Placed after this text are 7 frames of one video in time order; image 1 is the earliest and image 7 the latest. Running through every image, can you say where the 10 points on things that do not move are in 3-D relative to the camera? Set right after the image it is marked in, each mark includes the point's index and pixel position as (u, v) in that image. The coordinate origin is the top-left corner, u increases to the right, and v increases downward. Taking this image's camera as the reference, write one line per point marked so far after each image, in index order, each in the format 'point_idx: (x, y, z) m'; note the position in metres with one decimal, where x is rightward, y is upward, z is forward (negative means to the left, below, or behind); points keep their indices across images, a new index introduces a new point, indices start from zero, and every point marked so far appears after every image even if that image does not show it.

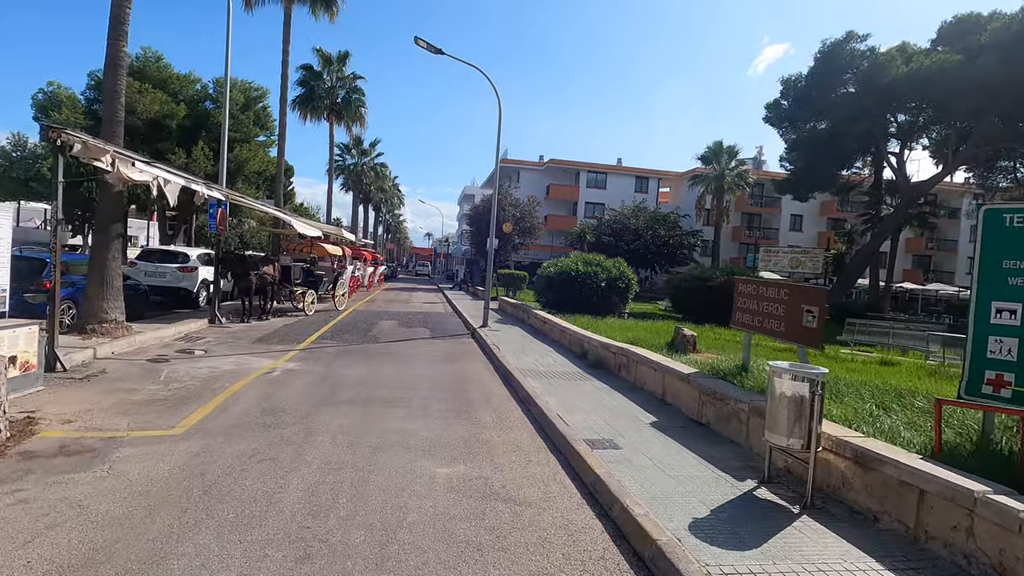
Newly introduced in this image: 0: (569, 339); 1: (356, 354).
0: (+1.3, -1.2, +12.7) m
1: (-3.4, -1.4, +11.7) m
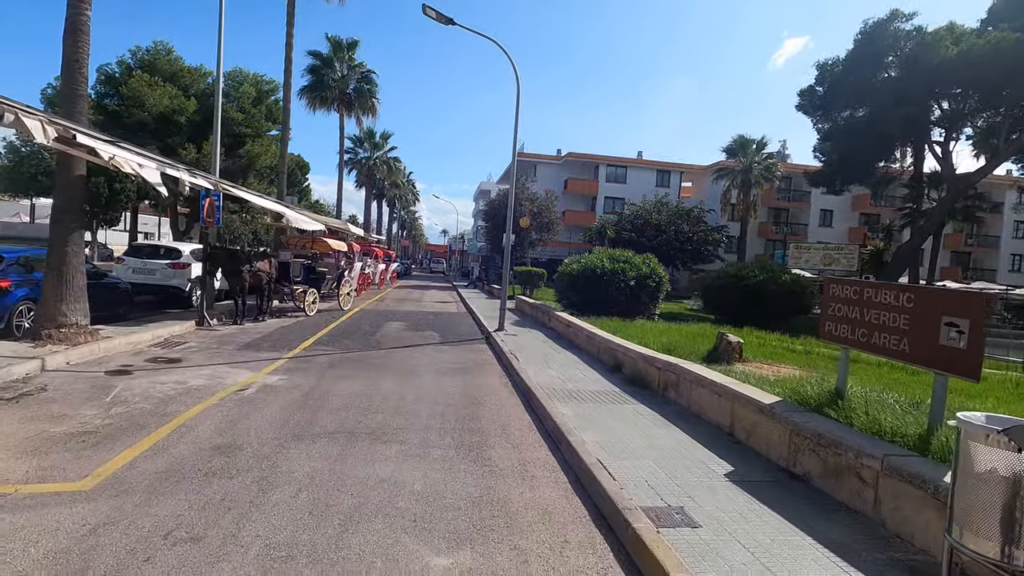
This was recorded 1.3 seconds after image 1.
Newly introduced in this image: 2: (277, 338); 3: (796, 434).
0: (+1.7, -1.2, +11.0) m
1: (-3.0, -1.4, +10.1) m
2: (-5.6, -1.2, +12.7) m
3: (+2.6, -1.3, +4.8) m
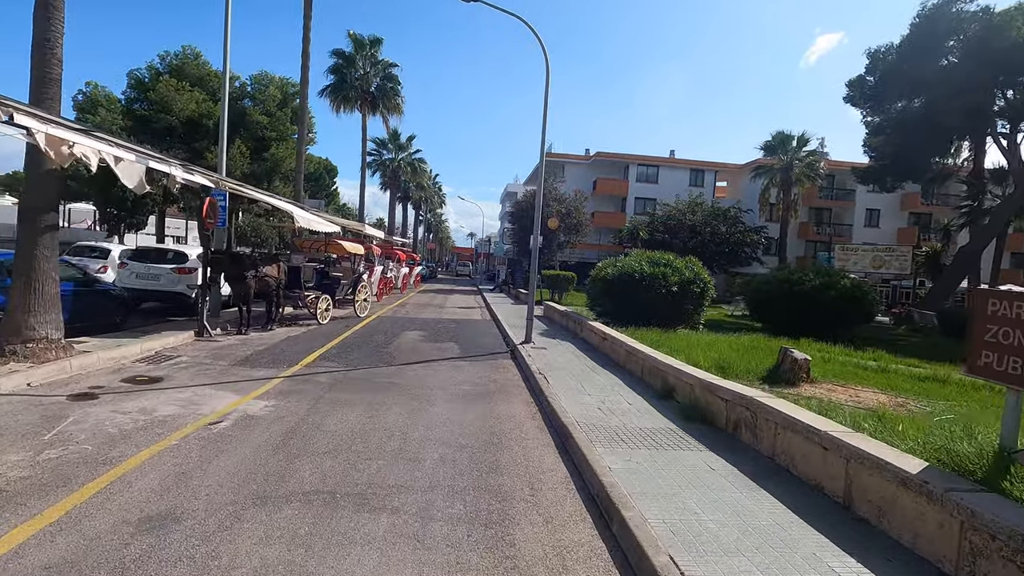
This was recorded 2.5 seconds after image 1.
0: (+2.2, -1.4, +9.4) m
1: (-2.5, -1.6, +8.8) m
2: (-5.0, -1.4, +11.4) m
3: (+2.8, -1.4, +3.2) m
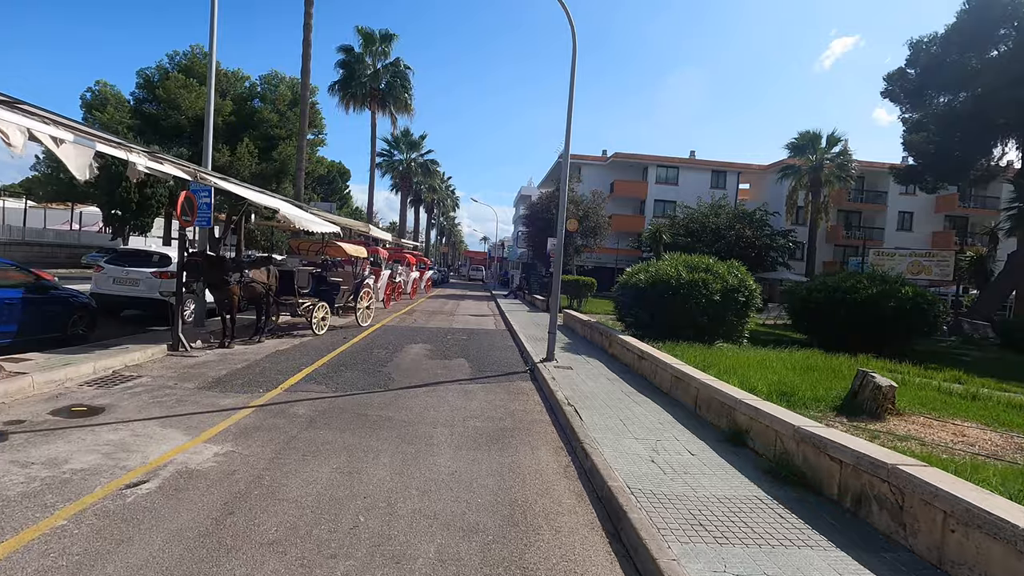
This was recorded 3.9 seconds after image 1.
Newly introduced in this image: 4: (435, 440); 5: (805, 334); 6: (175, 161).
0: (+2.6, -1.5, +7.6) m
1: (-2.2, -1.7, +7.1) m
2: (-4.6, -1.5, +9.8) m
3: (+2.9, -1.5, +1.4) m
4: (-0.9, -1.8, +6.2) m
5: (+9.4, -1.5, +17.3) m
6: (-6.3, +2.4, +10.2) m
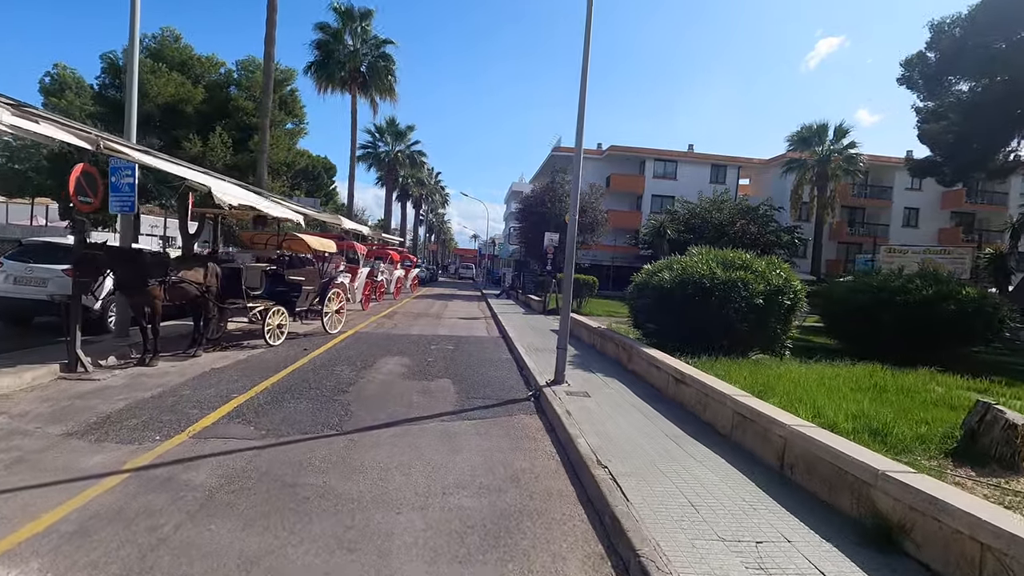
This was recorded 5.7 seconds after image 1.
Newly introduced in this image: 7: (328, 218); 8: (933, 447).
0: (+2.6, -1.6, +5.3) m
1: (-2.2, -1.8, +4.6) m
2: (-4.6, -1.5, +7.3) m
3: (+3.1, -1.6, -1.0) m
4: (-0.8, -1.8, +3.8) m
5: (+9.3, -1.5, +15.1) m
6: (-6.4, +2.4, +7.7) m
7: (-6.4, +2.5, +18.9) m
8: (+5.2, -2.0, +6.6) m
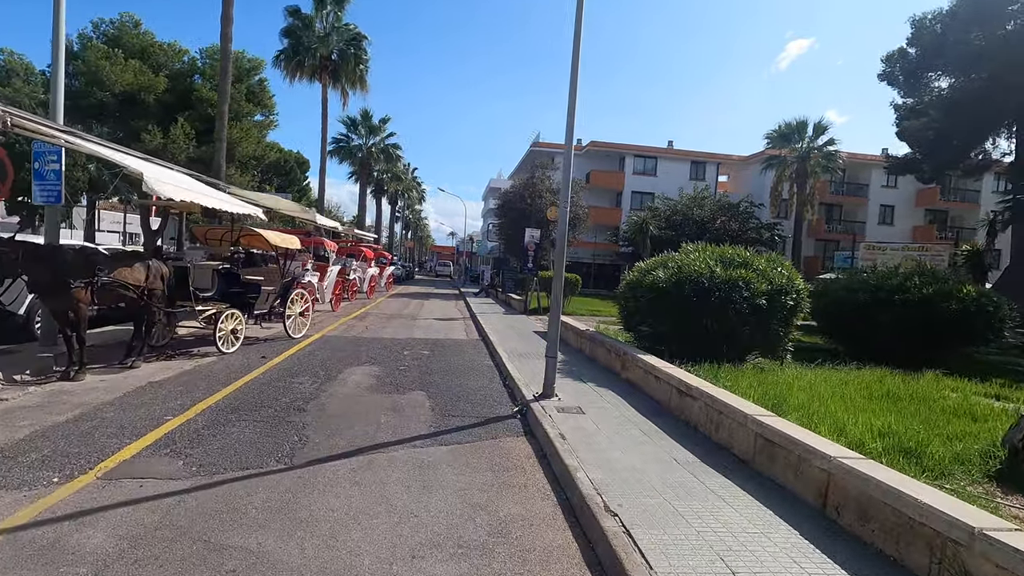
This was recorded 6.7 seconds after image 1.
0: (+2.5, -1.6, +4.4) m
1: (-2.3, -1.8, +3.5) m
2: (-4.8, -1.6, +6.1) m
3: (+3.2, -1.7, -1.8) m
4: (-0.9, -1.9, +2.8) m
5: (+8.8, -1.4, +14.4) m
6: (-6.6, +2.3, +6.4) m
7: (-7.1, +2.5, +17.6) m
8: (+5.1, -2.0, +5.9) m
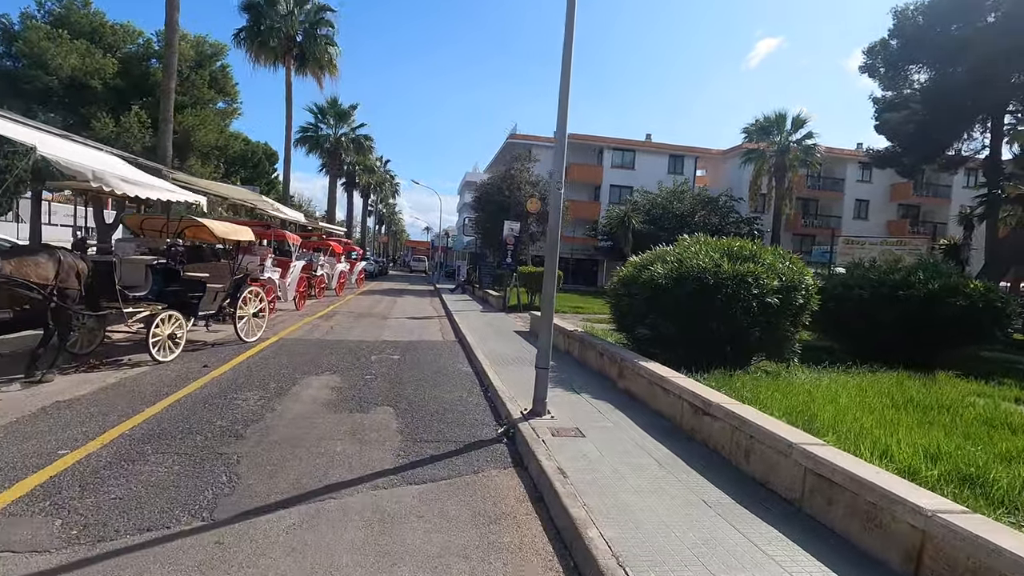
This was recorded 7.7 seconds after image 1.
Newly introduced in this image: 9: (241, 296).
0: (+2.4, -1.6, +3.3) m
1: (-2.3, -1.8, +2.3) m
2: (-4.9, -1.6, +4.8) m
3: (+3.4, -1.7, -2.8) m
4: (-0.8, -1.9, +1.6) m
5: (+8.3, -1.3, +13.7) m
6: (-6.7, +2.3, +4.9) m
7: (-7.8, +2.6, +16.1) m
8: (+4.9, -1.9, +4.9) m
9: (-5.5, -0.2, +11.1) m
